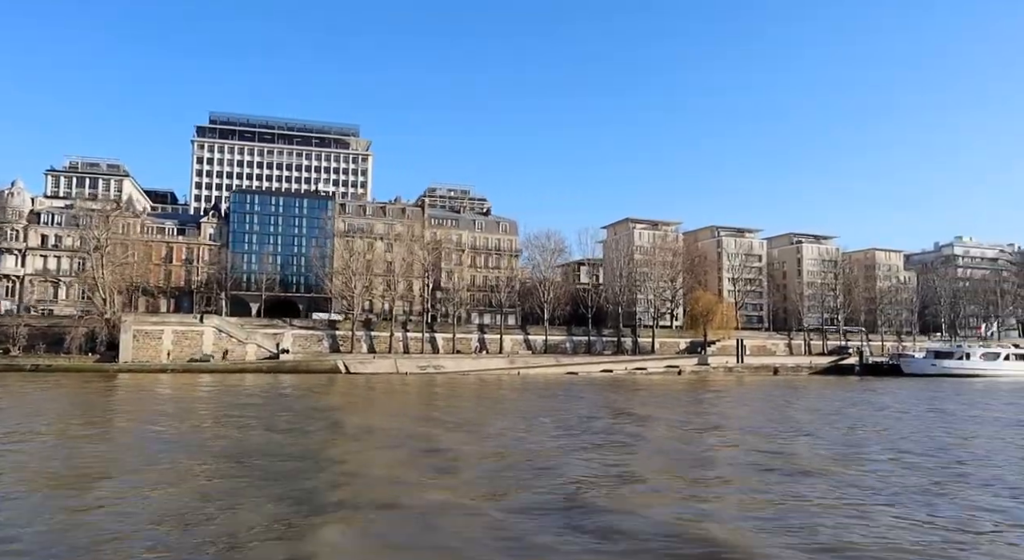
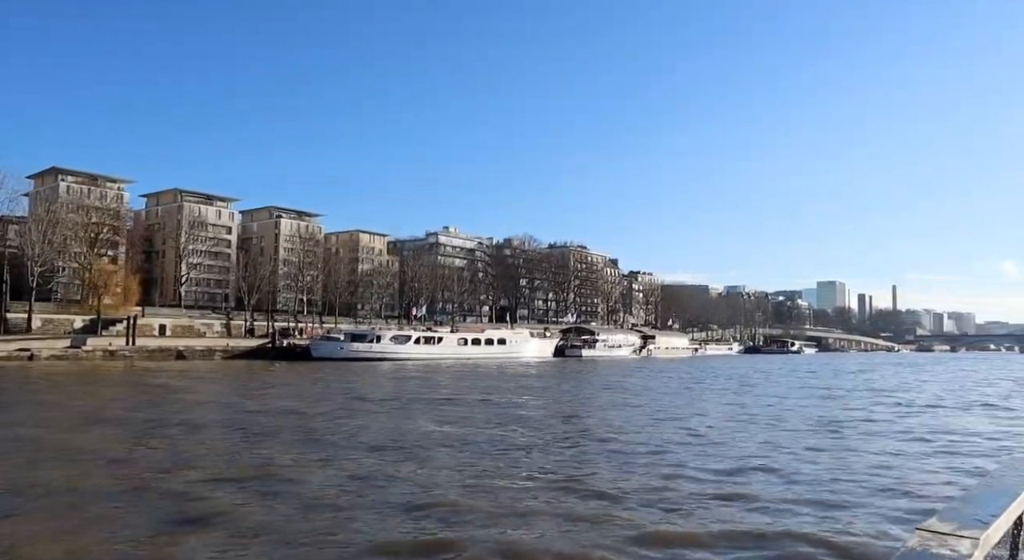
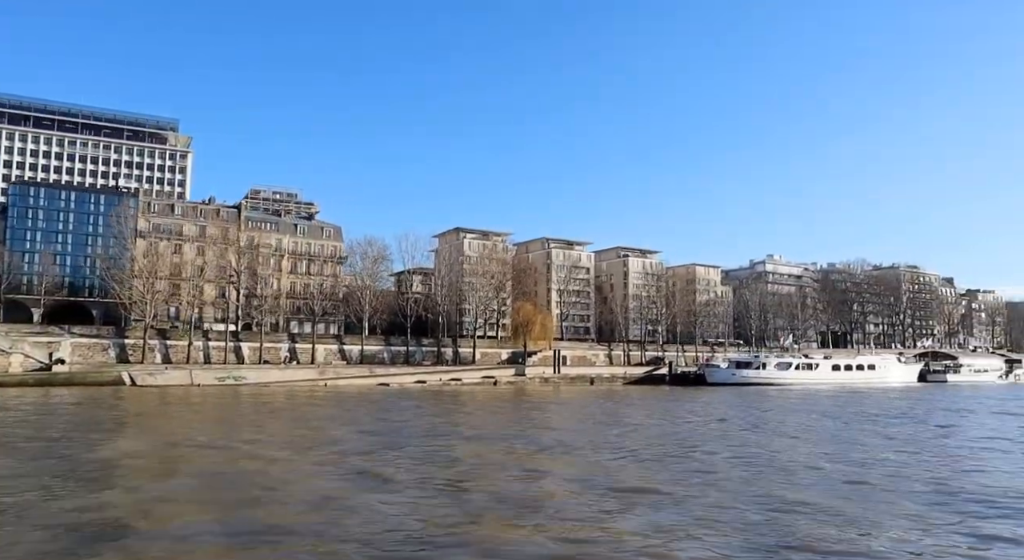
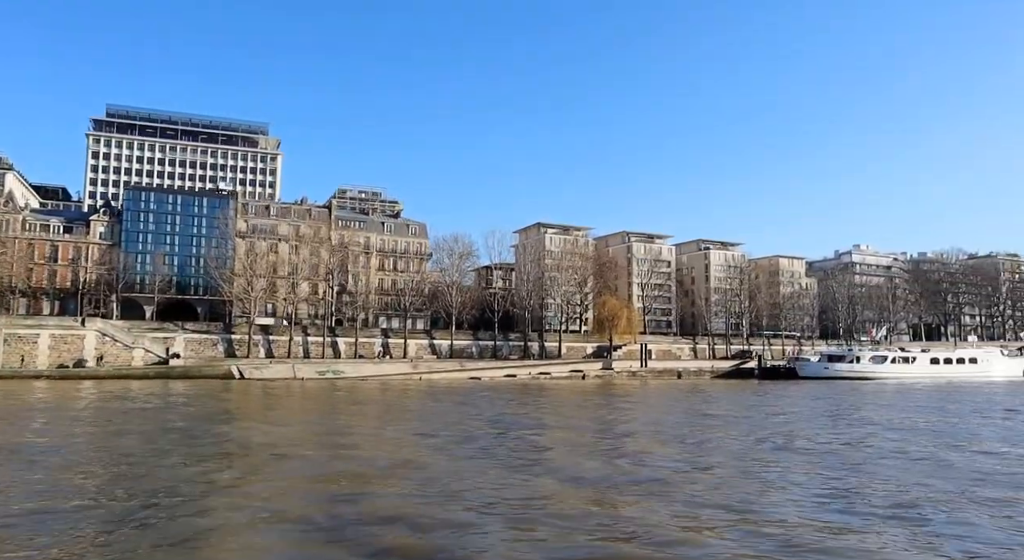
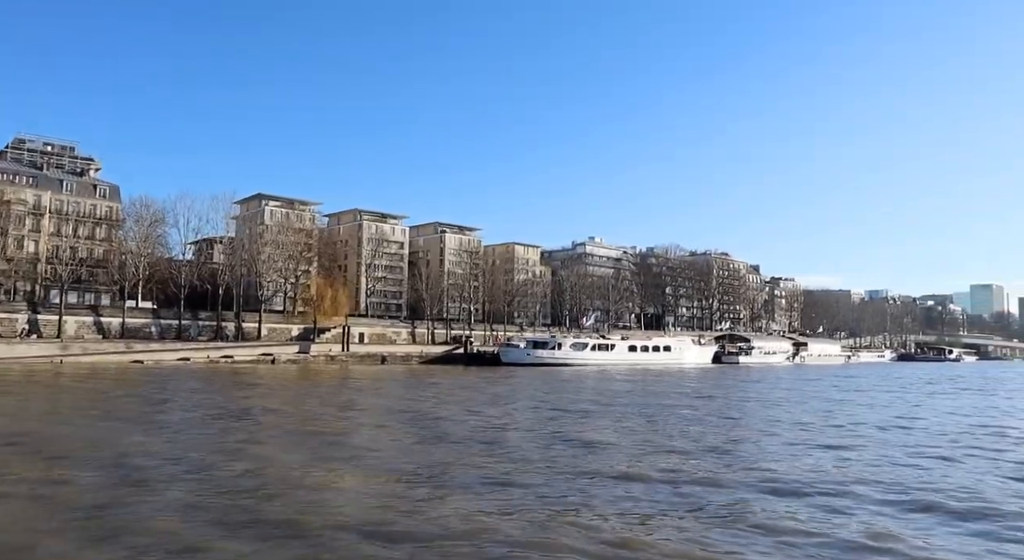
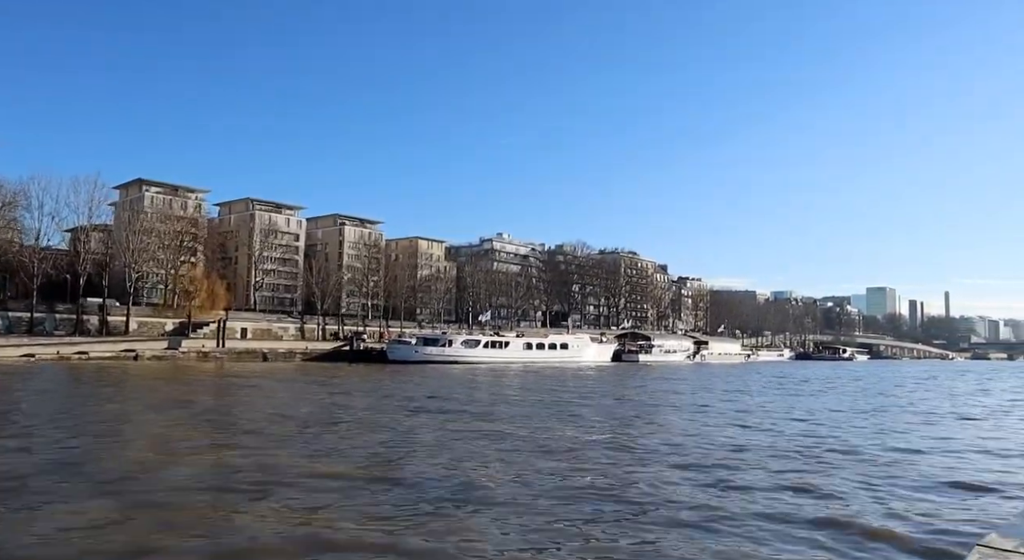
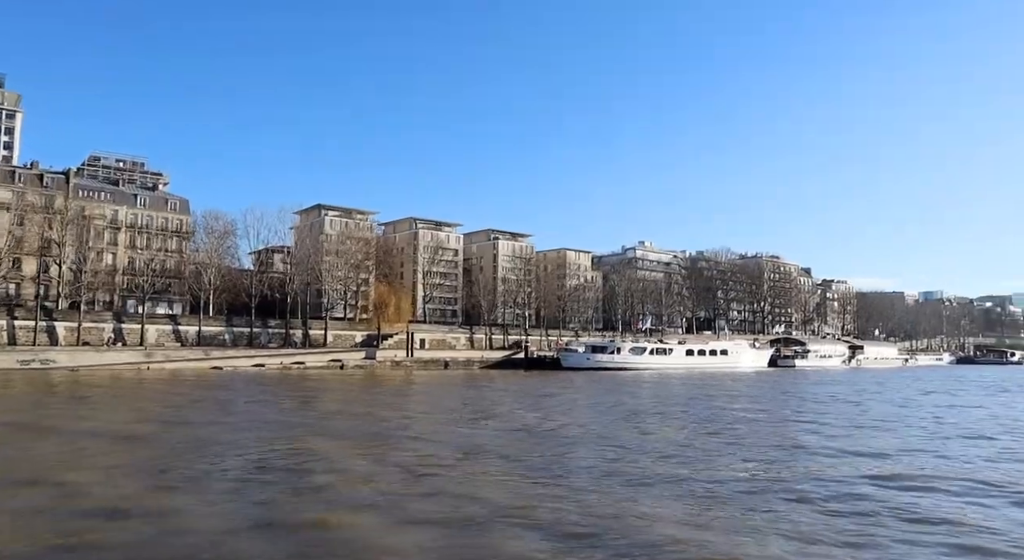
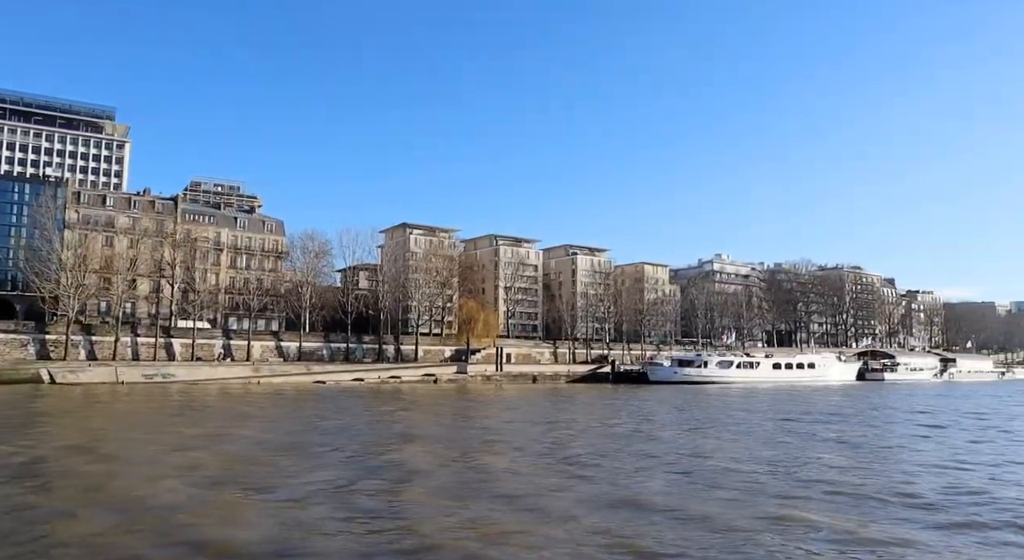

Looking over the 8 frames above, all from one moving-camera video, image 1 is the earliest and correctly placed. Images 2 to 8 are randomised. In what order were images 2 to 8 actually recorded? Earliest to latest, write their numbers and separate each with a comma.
4, 3, 8, 7, 5, 6, 2
